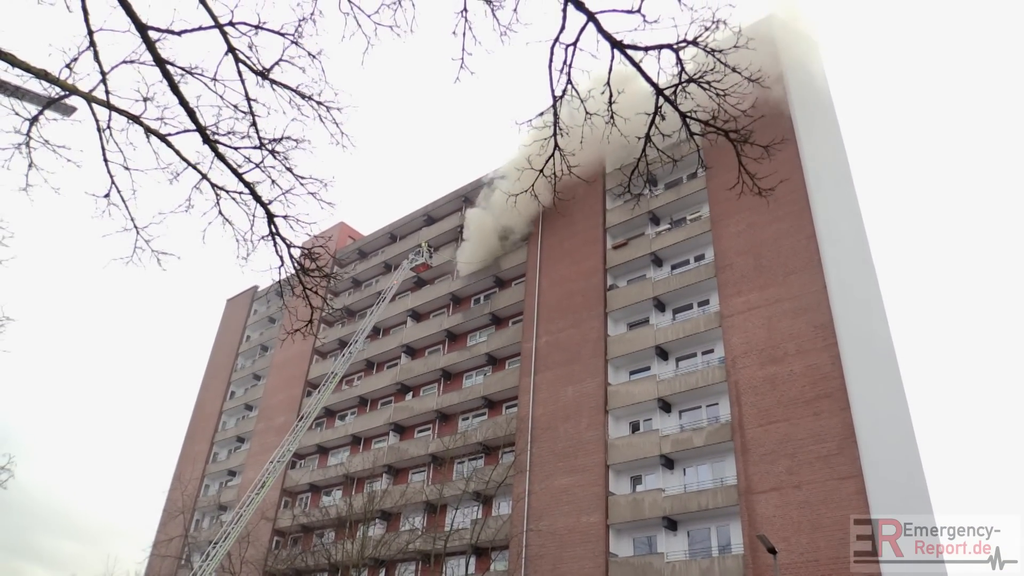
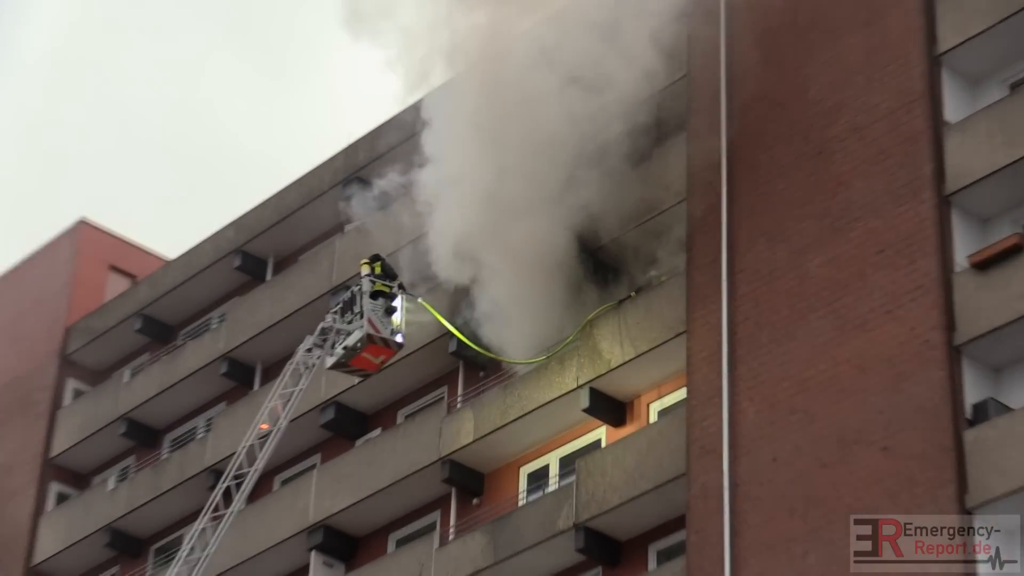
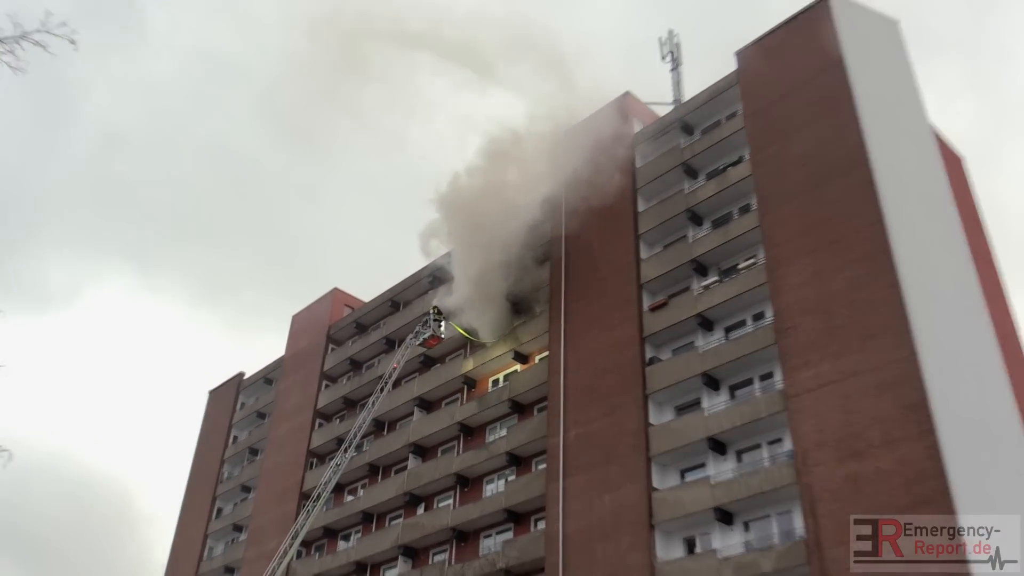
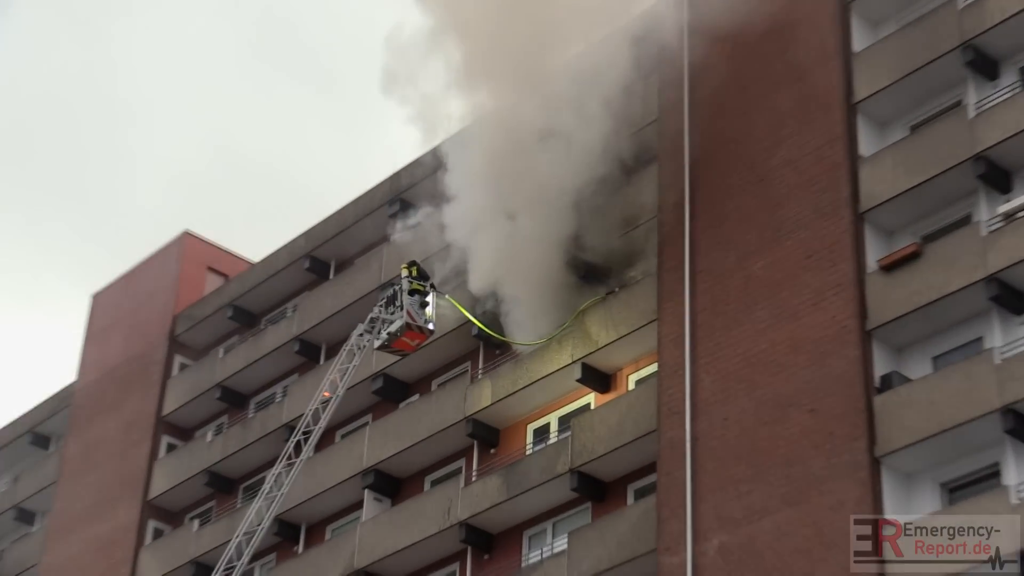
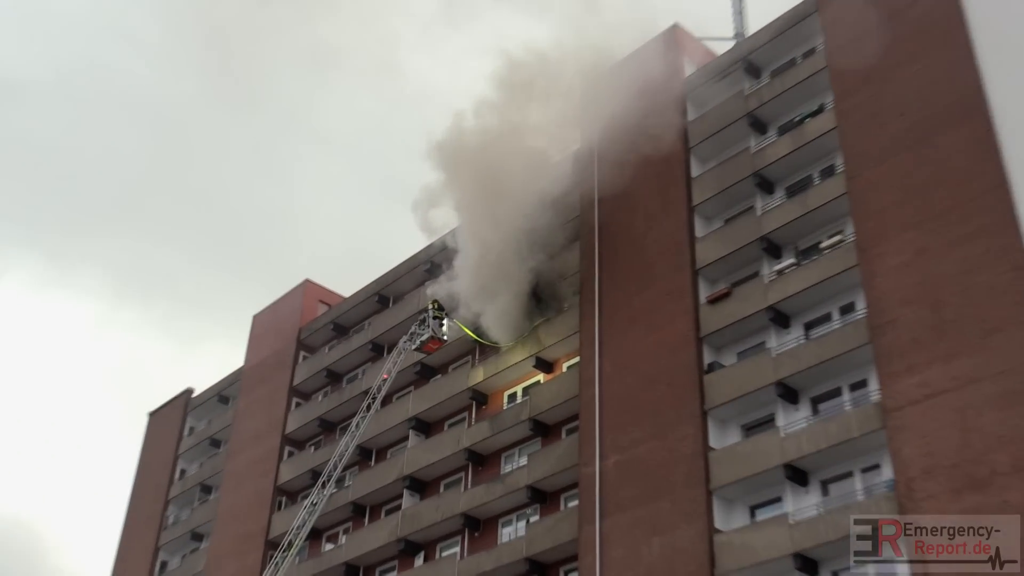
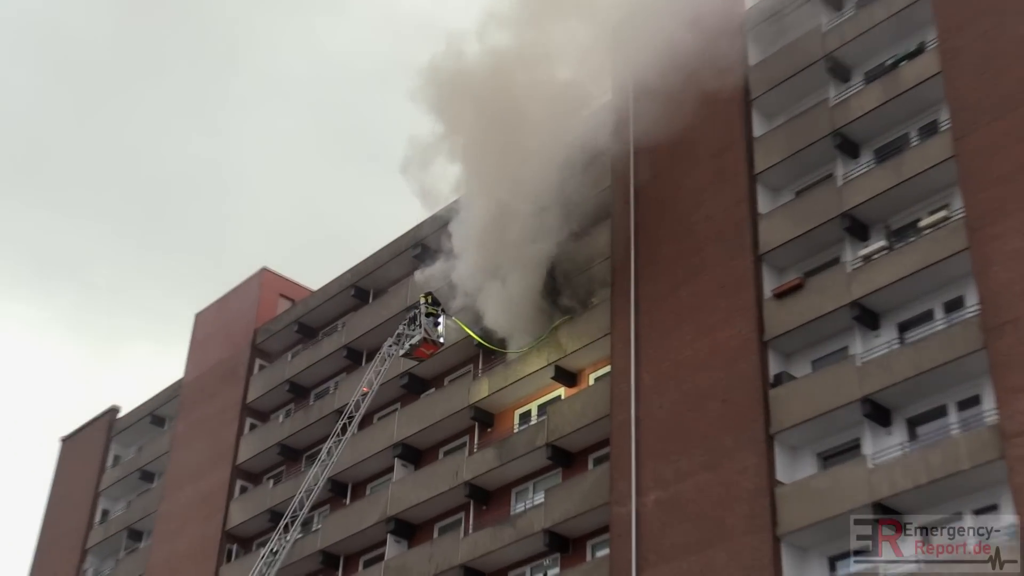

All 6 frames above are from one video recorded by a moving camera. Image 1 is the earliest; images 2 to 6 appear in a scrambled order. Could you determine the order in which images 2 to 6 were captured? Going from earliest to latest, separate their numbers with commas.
3, 5, 6, 4, 2
